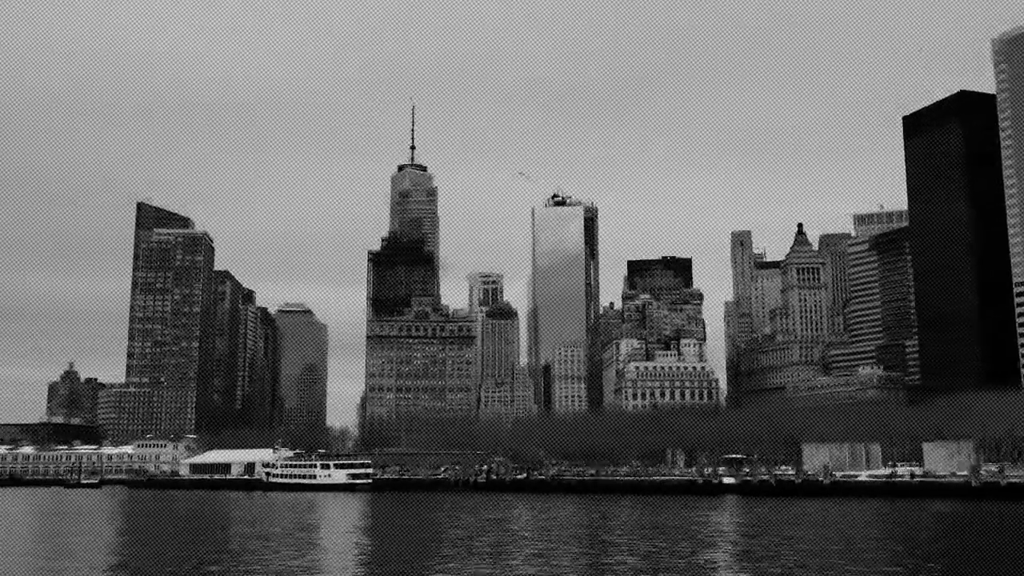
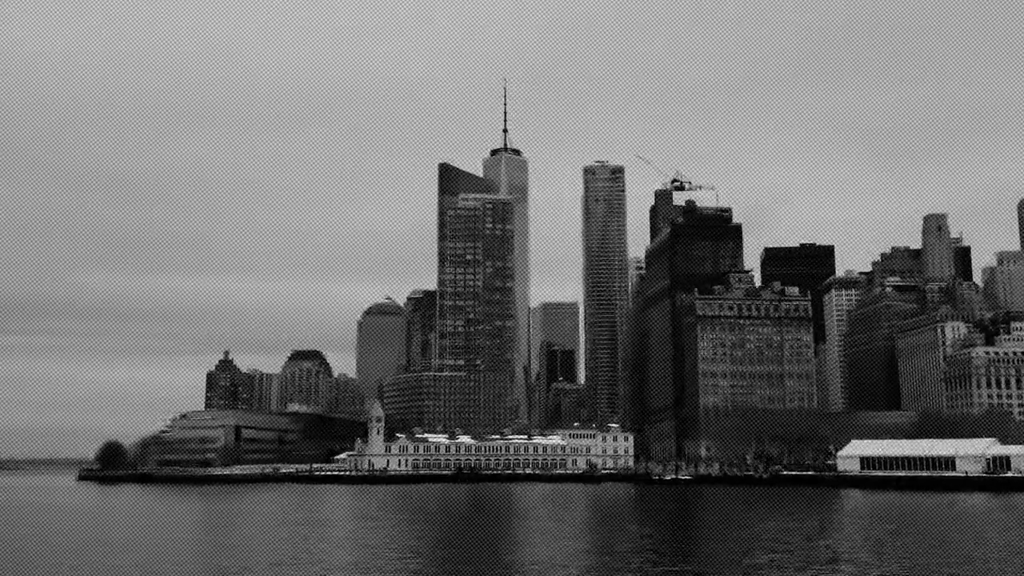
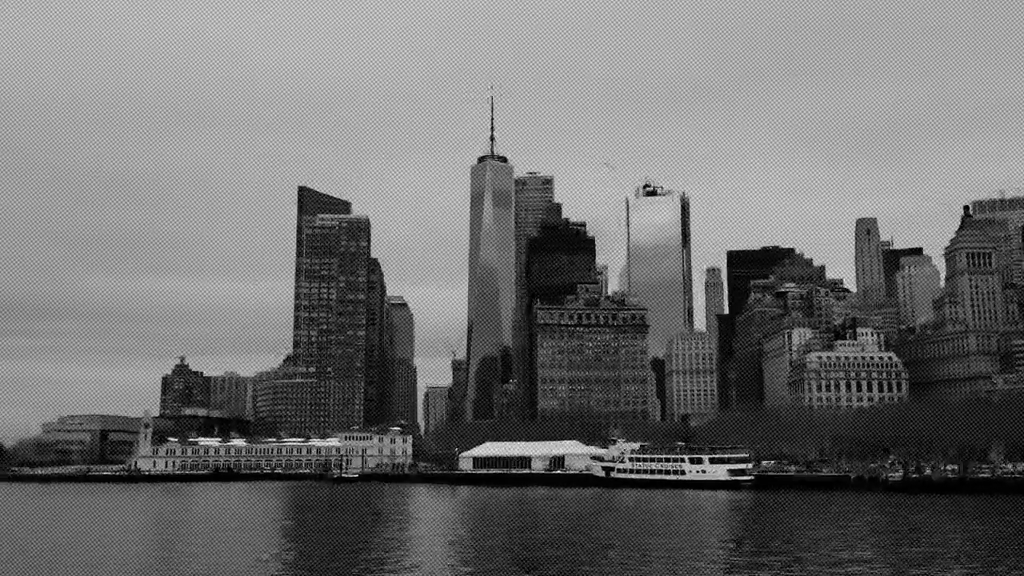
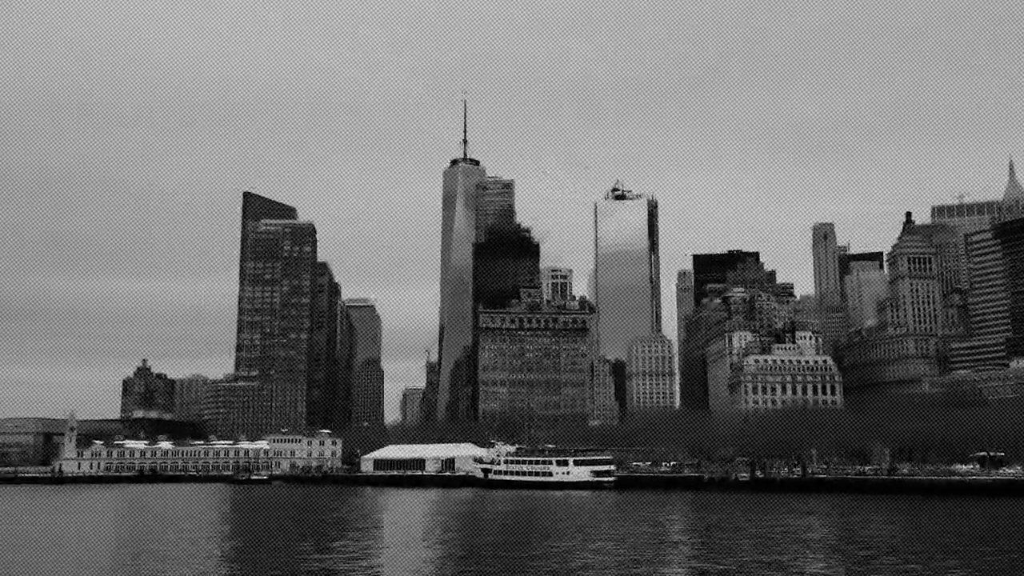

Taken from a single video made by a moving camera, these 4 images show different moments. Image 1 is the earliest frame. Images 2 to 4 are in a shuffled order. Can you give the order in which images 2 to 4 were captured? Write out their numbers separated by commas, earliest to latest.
4, 3, 2
